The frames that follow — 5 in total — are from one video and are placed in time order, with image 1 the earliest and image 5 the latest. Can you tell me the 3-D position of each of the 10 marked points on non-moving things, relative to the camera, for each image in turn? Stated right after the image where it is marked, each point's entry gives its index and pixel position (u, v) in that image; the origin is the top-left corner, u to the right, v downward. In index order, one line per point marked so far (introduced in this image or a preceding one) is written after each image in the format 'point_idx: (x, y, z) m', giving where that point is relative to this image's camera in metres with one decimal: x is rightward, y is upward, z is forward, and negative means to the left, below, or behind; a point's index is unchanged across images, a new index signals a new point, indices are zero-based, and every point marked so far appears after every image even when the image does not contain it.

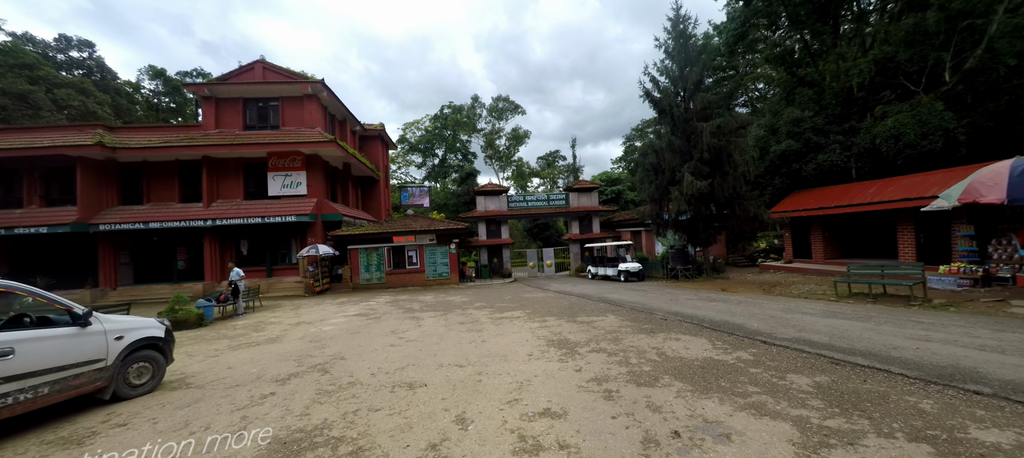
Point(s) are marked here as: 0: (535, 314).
0: (+0.5, -2.0, +8.5) m
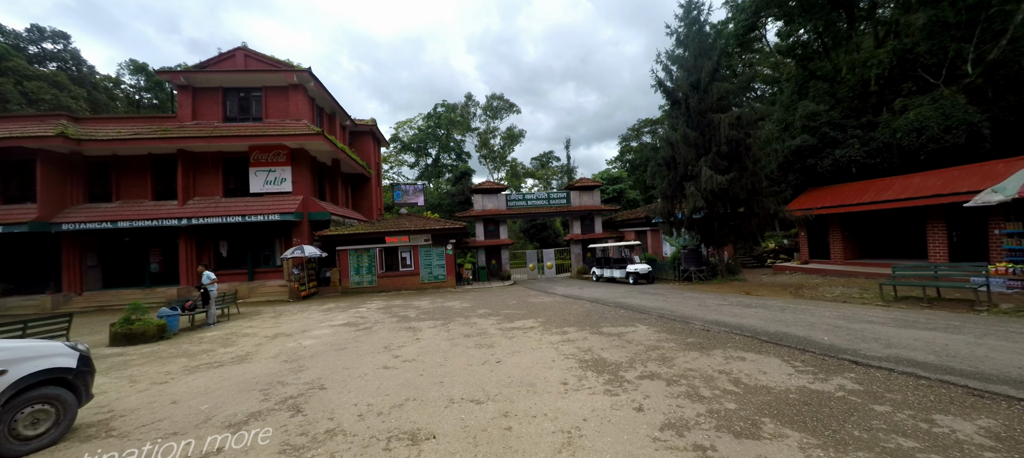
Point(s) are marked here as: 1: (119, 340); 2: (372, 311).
0: (+0.8, -1.9, +7.4) m
1: (-8.1, -2.3, +7.4) m
2: (-4.0, -2.3, +10.3) m
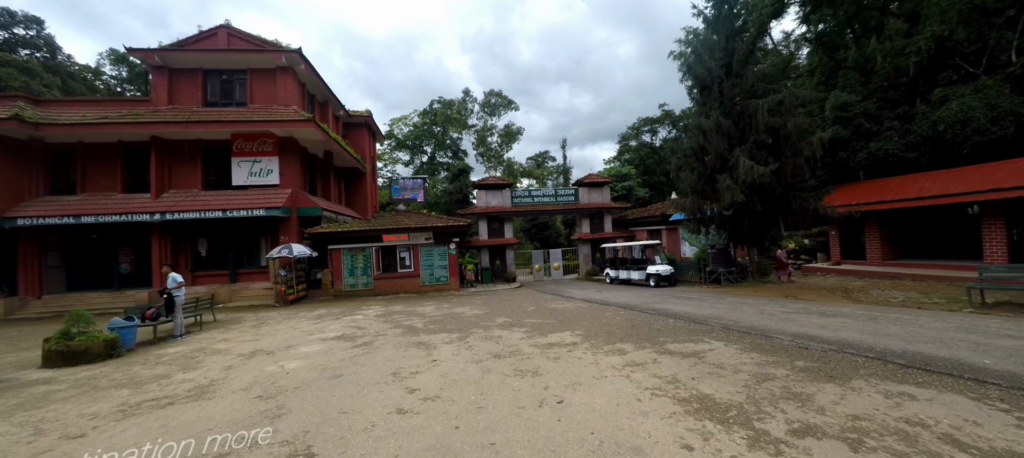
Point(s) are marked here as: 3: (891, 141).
0: (+1.4, -1.8, +6.0) m
1: (-7.5, -2.1, +5.9) m
2: (-3.5, -2.2, +8.9) m
3: (+15.1, +3.5, +14.5) m
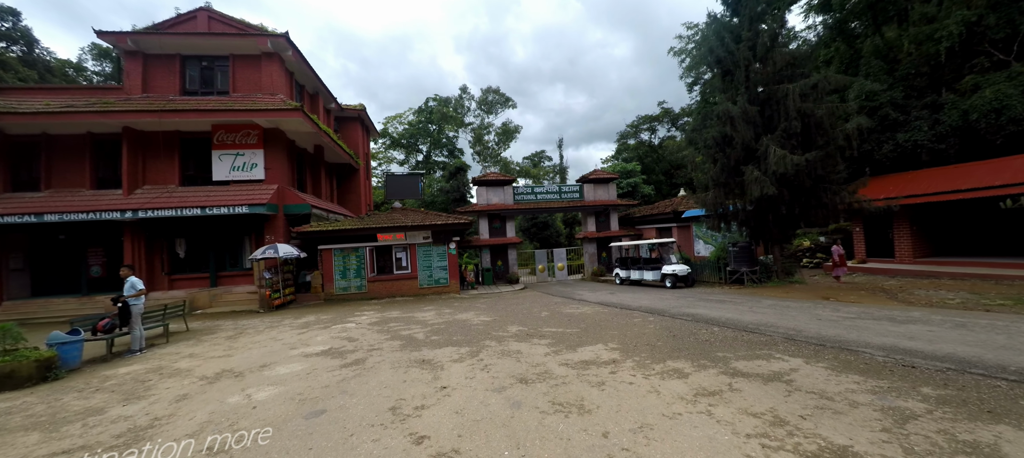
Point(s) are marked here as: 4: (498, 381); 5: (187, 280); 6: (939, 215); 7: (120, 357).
0: (+1.7, -1.7, +5.0) m
1: (-7.2, -2.1, +4.8) m
2: (-3.2, -2.1, +7.8) m
3: (+15.3, +3.7, +13.7) m
4: (-0.2, -1.7, +4.1) m
5: (-12.2, -1.9, +13.6) m
6: (+15.5, +0.5, +13.1) m
7: (-7.0, -2.3, +6.4) m
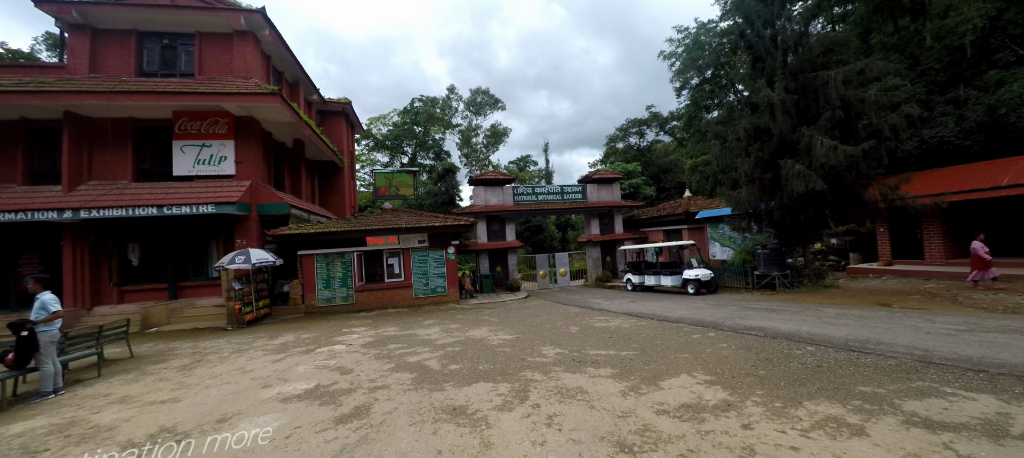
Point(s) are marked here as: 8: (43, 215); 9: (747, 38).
0: (+2.3, -1.6, +3.7) m
1: (-6.5, -2.0, +3.0) m
2: (-2.6, -2.1, +6.2) m
3: (+15.6, +3.6, +13.1) m
4: (+0.5, -1.6, +2.7) m
5: (-11.9, -2.0, +11.6) m
6: (+15.8, +0.5, +12.5) m
7: (-6.3, -2.2, +4.7) m
8: (-13.4, +0.4, +10.3) m
9: (+7.0, +5.8, +11.1) m
